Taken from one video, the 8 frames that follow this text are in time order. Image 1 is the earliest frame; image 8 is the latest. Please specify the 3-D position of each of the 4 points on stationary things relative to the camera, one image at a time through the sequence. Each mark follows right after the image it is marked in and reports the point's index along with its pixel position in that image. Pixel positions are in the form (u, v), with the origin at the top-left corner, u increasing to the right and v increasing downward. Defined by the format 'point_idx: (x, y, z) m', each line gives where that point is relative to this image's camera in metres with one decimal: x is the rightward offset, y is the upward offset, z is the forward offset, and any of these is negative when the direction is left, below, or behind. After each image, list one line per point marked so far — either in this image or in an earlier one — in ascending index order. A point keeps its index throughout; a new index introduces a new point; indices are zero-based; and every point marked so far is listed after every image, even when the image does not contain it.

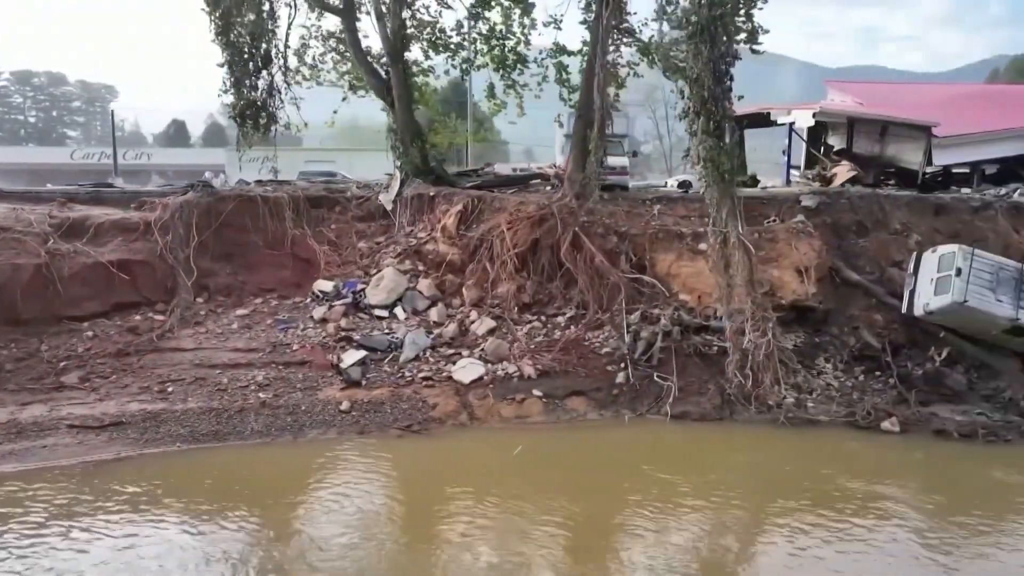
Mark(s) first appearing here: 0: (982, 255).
0: (+5.7, +0.4, +10.1) m
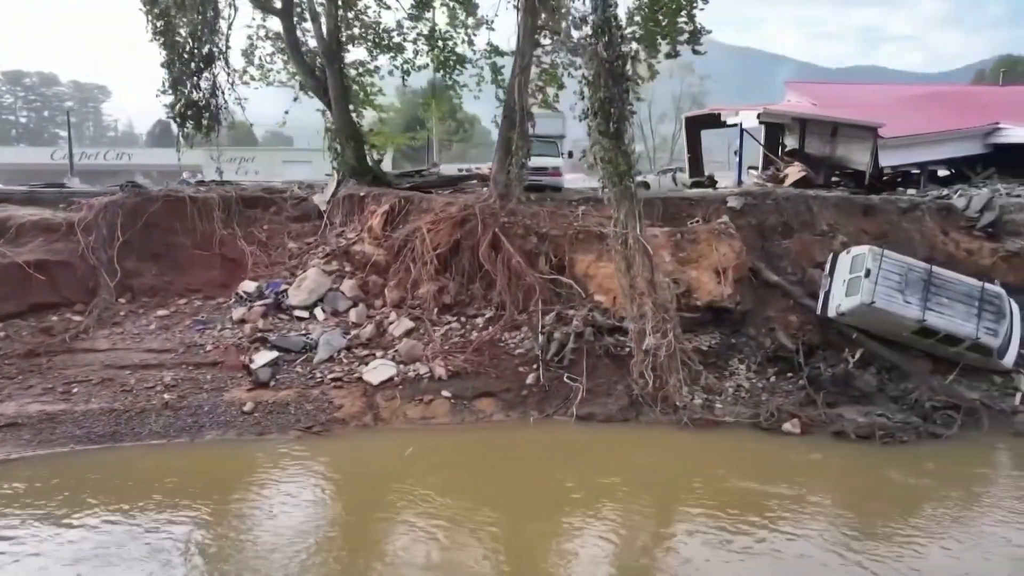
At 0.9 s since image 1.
0: (+4.6, +0.4, +10.1) m
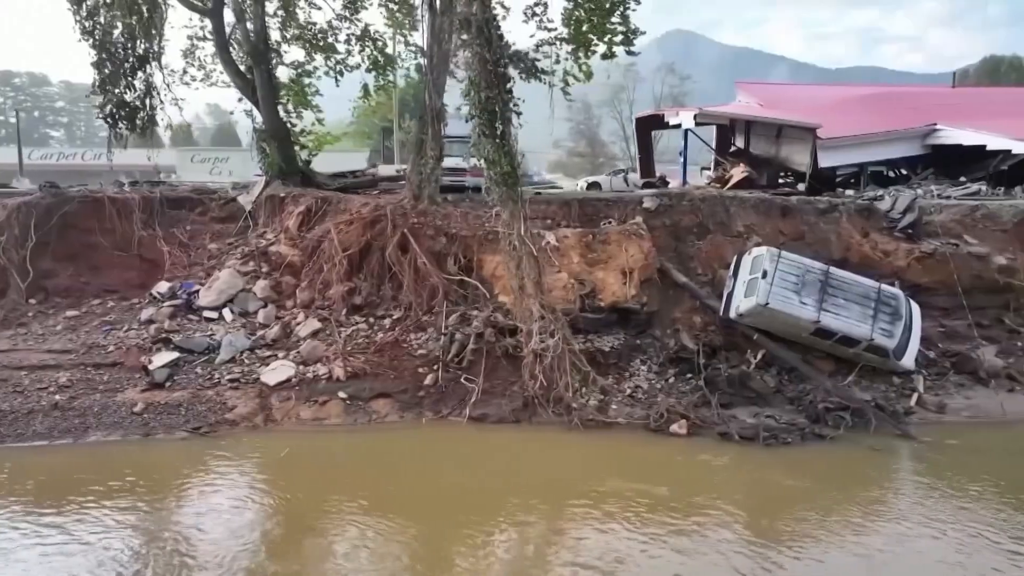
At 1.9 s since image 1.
0: (+3.3, +0.4, +10.1) m
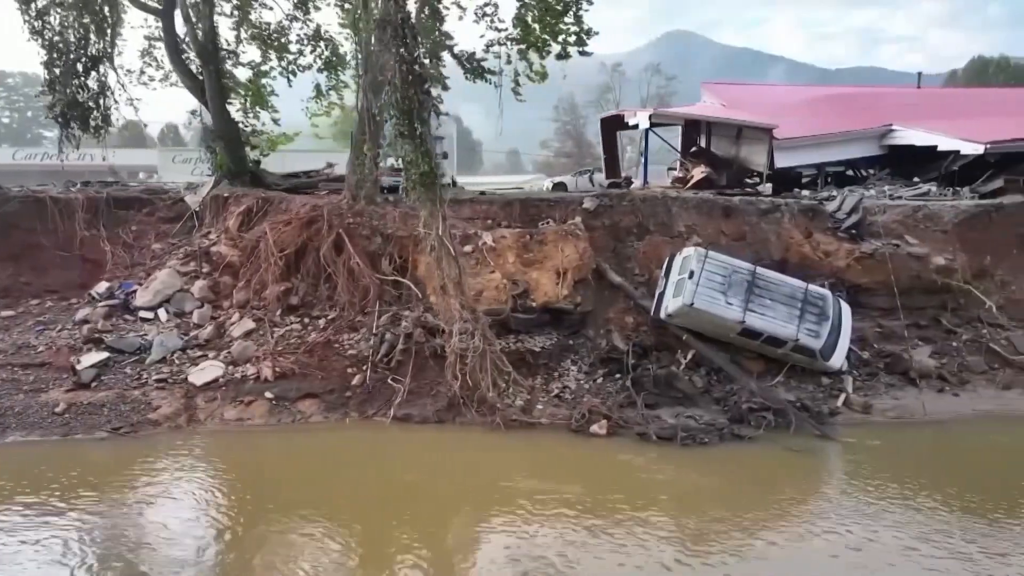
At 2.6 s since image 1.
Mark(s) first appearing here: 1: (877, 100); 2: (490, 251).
0: (+2.5, +0.4, +10.1) m
1: (+8.3, +4.4, +19.3) m
2: (-0.3, +0.5, +11.4) m
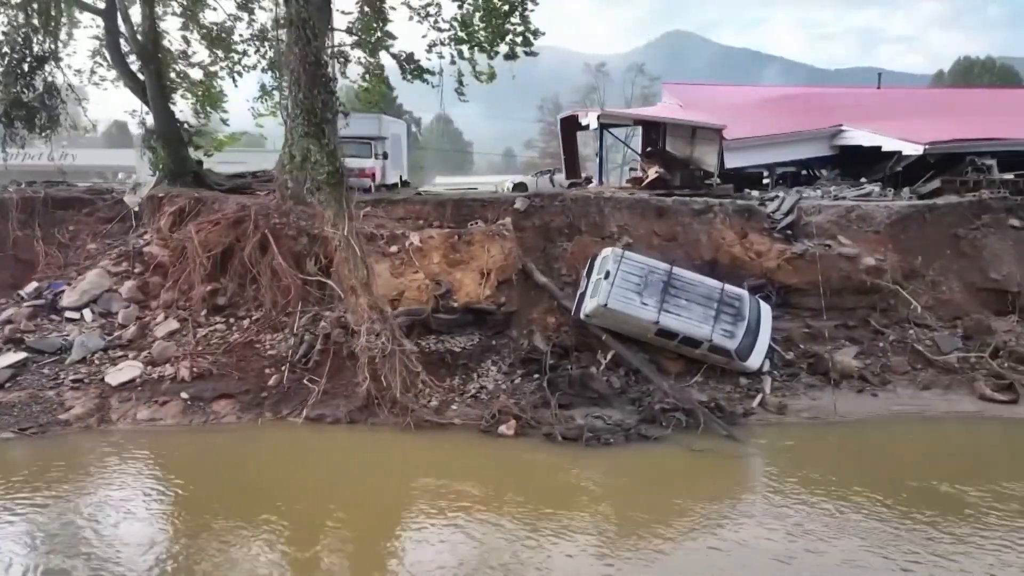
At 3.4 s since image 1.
0: (+1.5, +0.4, +10.1) m
1: (+7.3, +4.4, +19.3) m
2: (-1.3, +0.5, +11.4) m
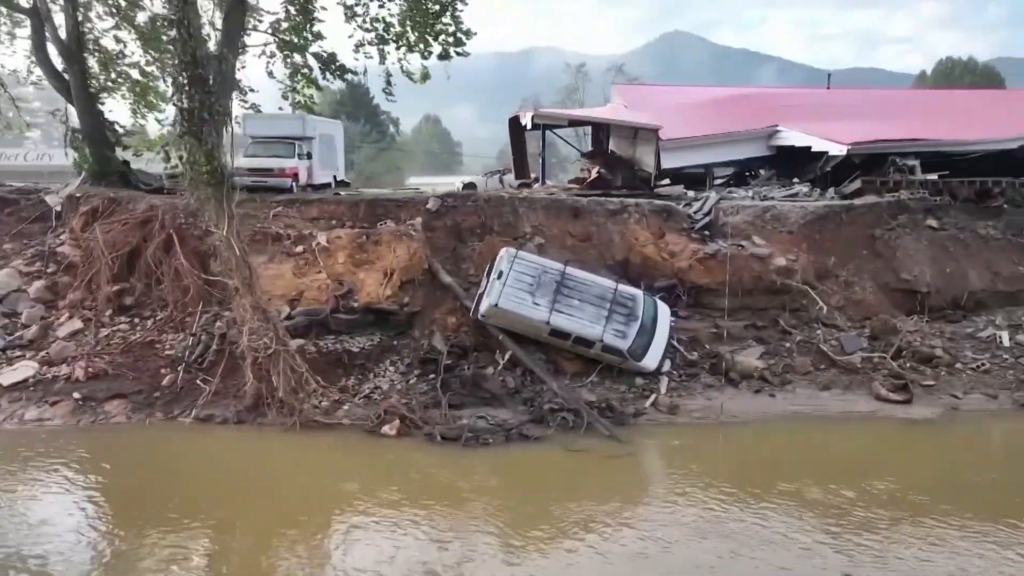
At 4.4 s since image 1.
0: (+0.2, +0.4, +10.1) m
1: (+6.0, +4.4, +19.3) m
2: (-2.6, +0.5, +11.4) m
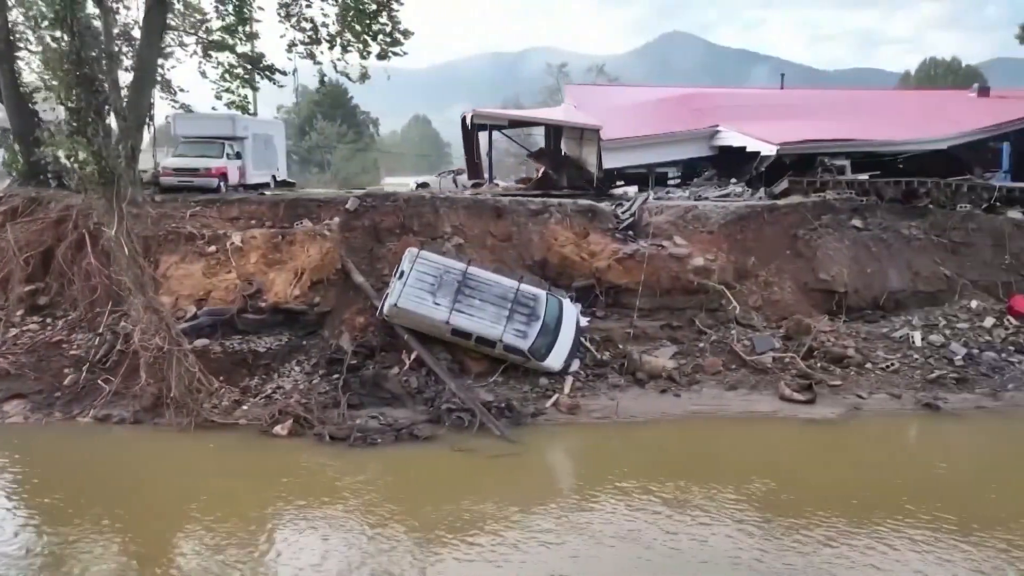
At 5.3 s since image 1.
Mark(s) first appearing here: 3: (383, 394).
0: (-1.0, +0.4, +10.1) m
1: (+4.8, +4.4, +19.3) m
2: (-3.8, +0.5, +11.4) m
3: (-1.5, -1.3, +10.0) m
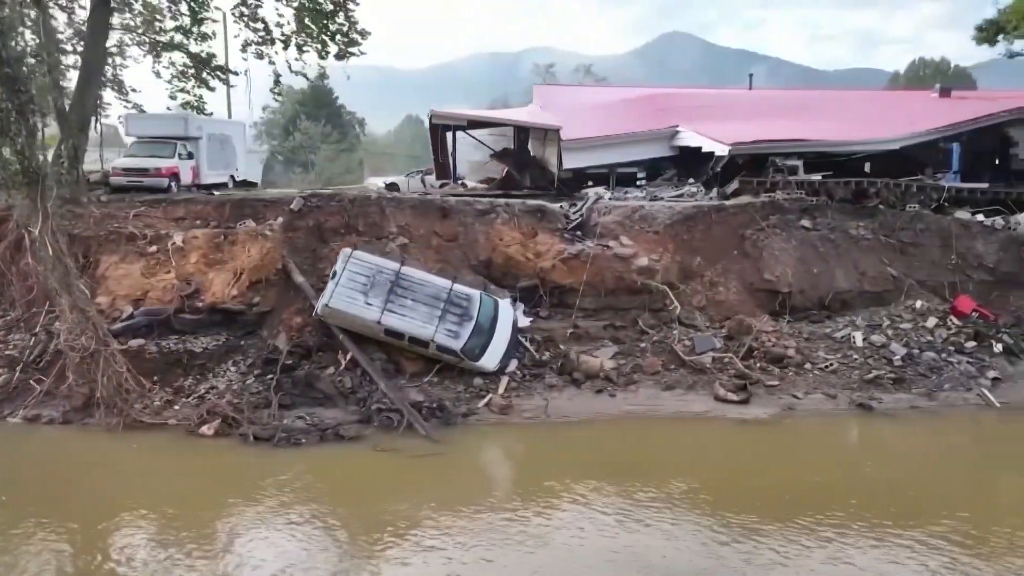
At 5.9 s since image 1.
0: (-1.8, +0.4, +10.1) m
1: (+4.0, +4.4, +19.3) m
2: (-4.6, +0.5, +11.4) m
3: (-2.3, -1.3, +10.0) m
